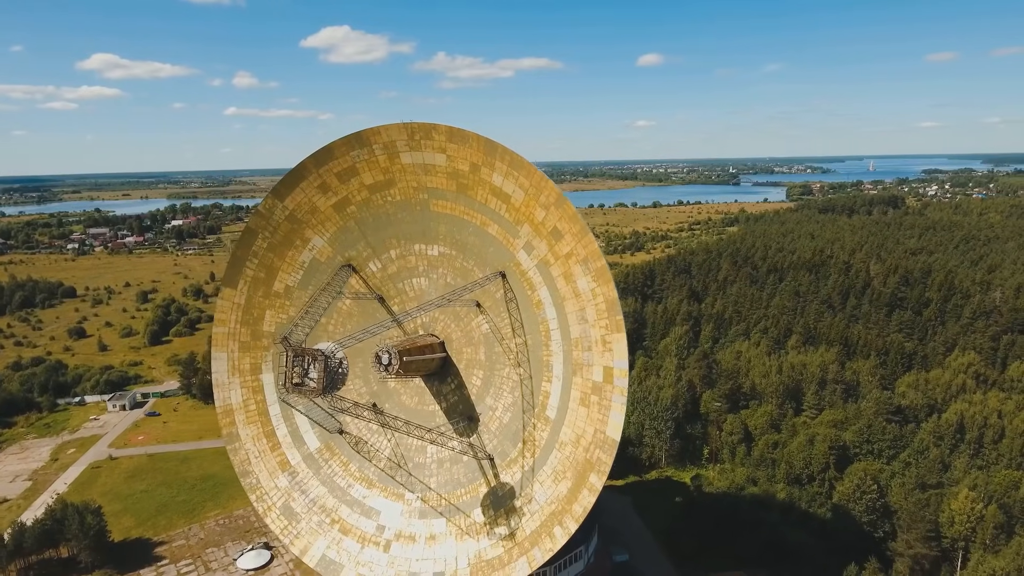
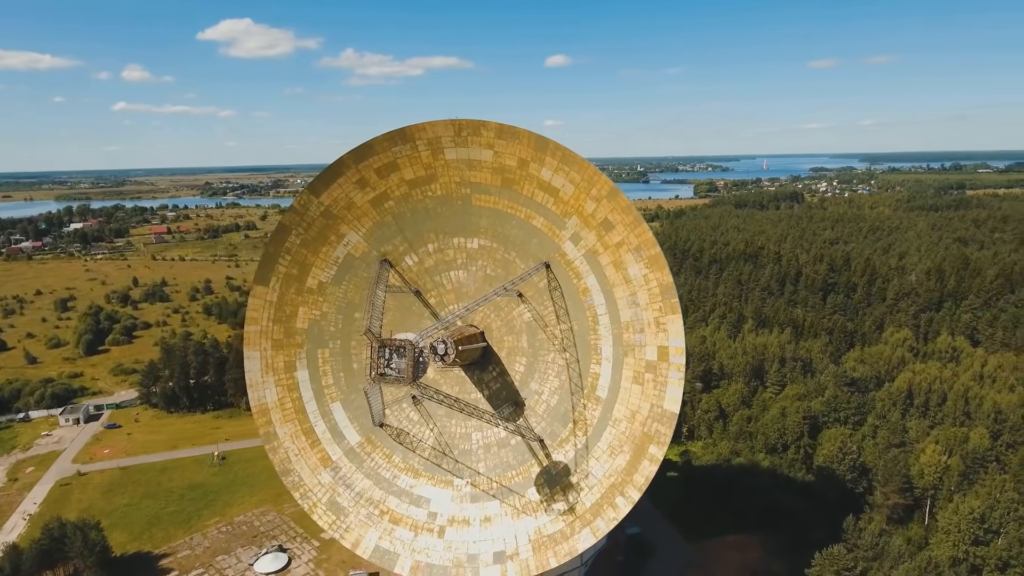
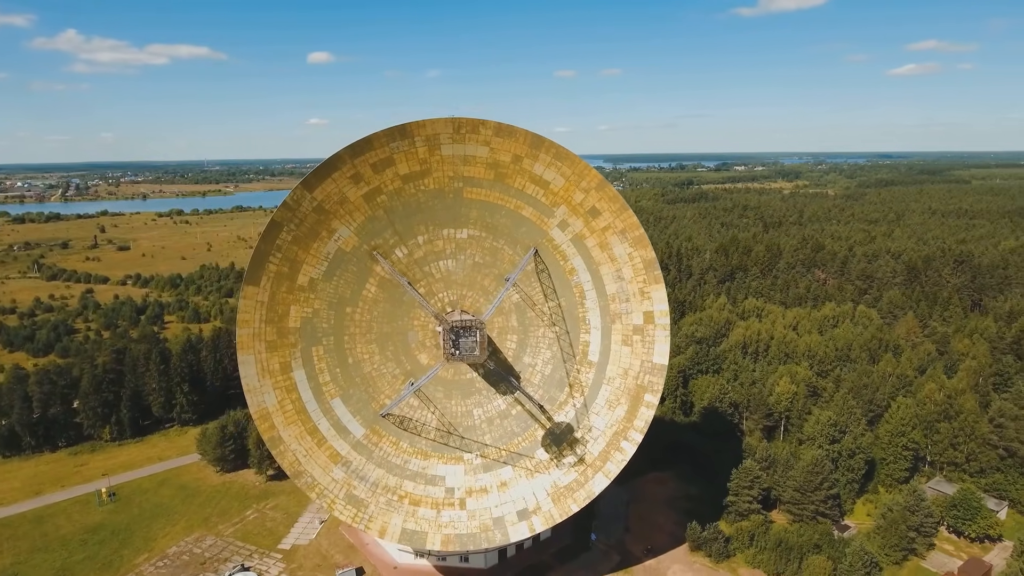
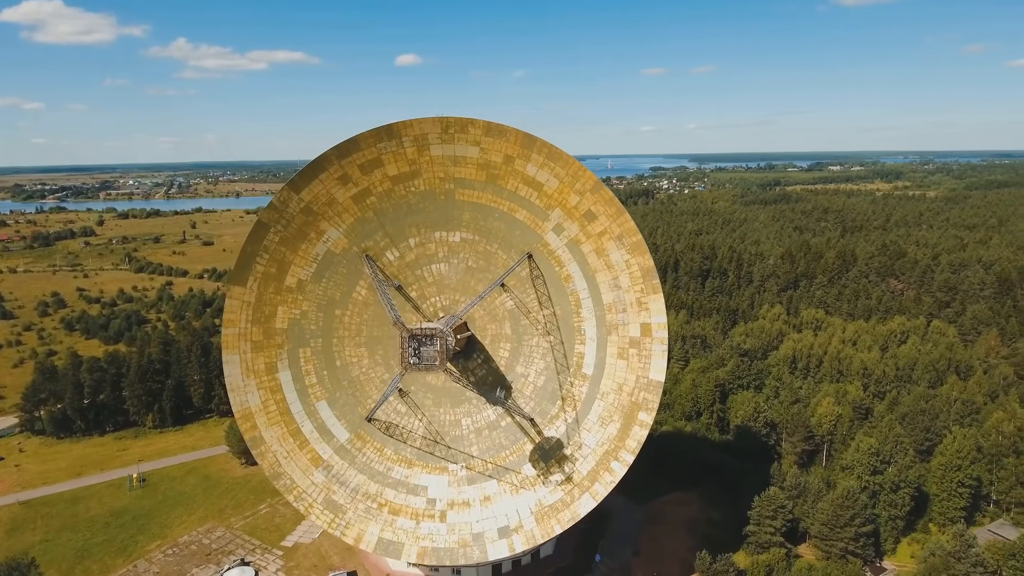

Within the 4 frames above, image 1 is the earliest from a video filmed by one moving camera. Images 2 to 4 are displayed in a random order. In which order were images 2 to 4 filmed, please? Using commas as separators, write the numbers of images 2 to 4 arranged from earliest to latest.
2, 4, 3
